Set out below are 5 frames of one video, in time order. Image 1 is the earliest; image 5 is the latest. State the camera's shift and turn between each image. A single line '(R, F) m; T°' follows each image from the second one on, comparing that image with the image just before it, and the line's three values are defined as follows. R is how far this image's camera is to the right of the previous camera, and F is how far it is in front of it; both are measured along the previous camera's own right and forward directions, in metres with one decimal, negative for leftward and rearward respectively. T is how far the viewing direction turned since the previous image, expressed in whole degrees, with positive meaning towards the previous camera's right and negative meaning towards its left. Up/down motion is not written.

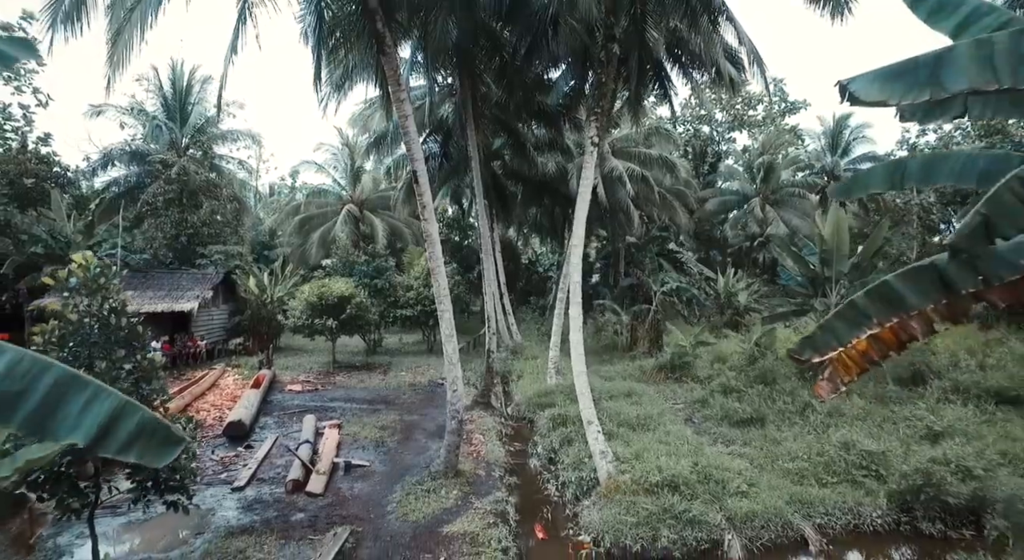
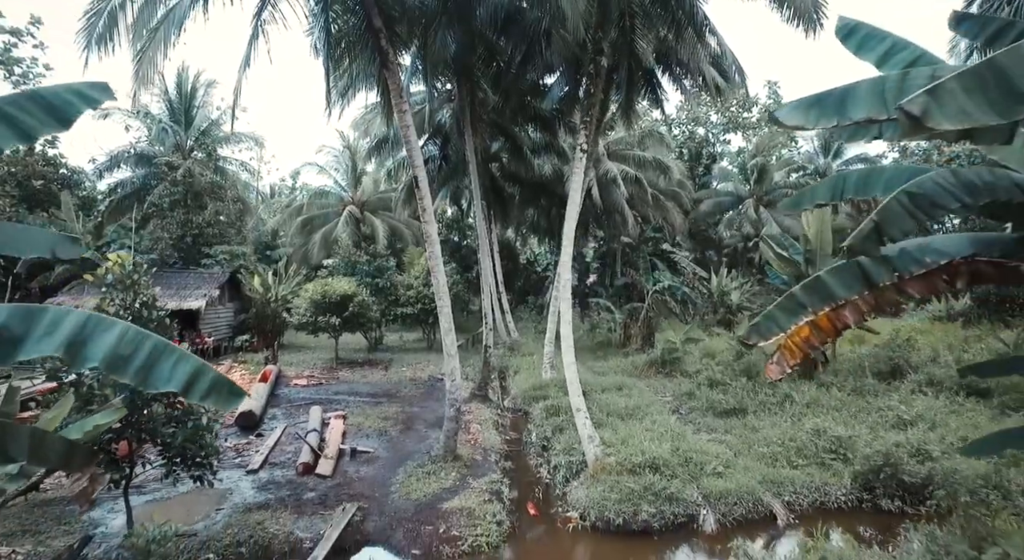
(+0.1, -0.5) m; 0°
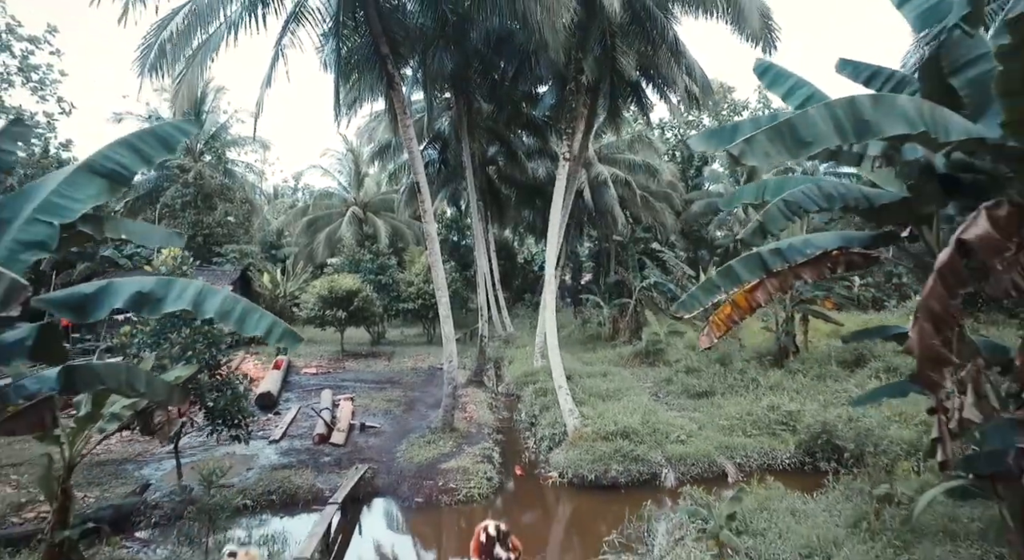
(+0.1, -0.9) m; 0°
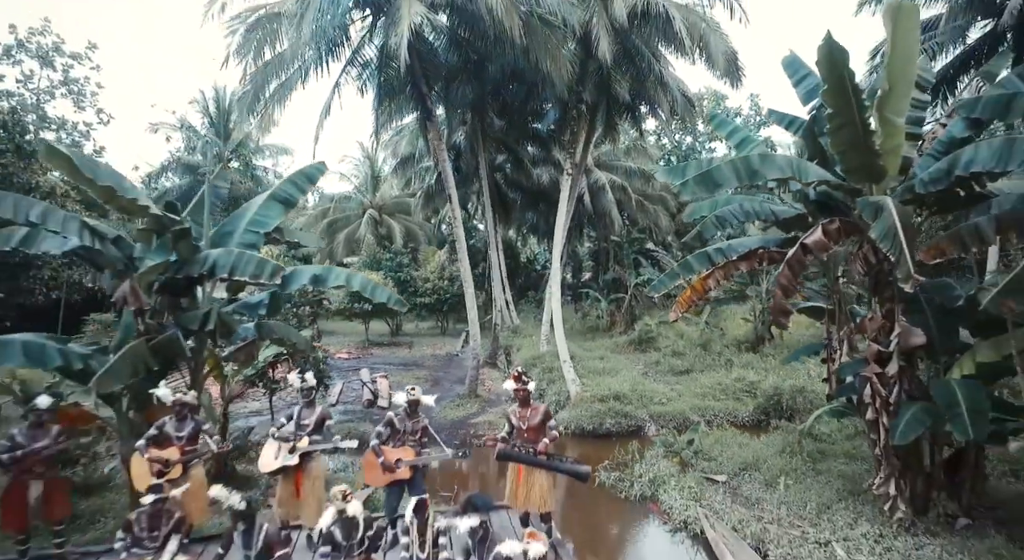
(-0.2, -1.6) m; 0°
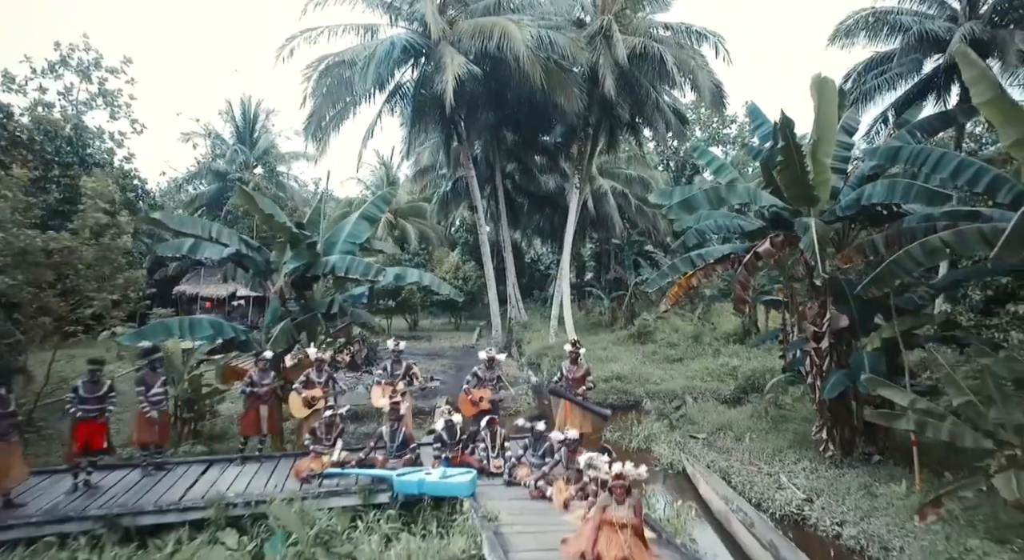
(-0.3, -1.5) m; 0°
